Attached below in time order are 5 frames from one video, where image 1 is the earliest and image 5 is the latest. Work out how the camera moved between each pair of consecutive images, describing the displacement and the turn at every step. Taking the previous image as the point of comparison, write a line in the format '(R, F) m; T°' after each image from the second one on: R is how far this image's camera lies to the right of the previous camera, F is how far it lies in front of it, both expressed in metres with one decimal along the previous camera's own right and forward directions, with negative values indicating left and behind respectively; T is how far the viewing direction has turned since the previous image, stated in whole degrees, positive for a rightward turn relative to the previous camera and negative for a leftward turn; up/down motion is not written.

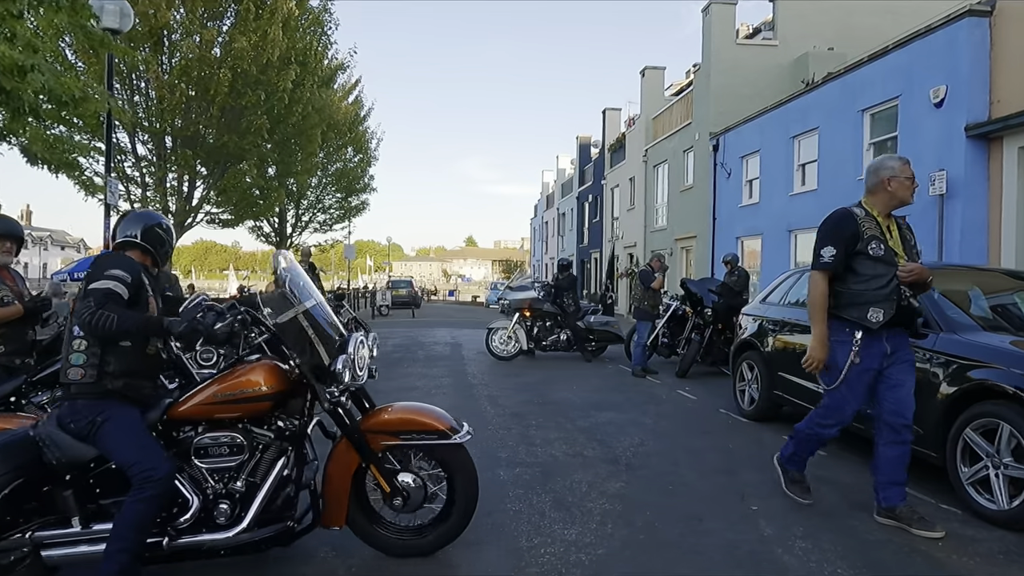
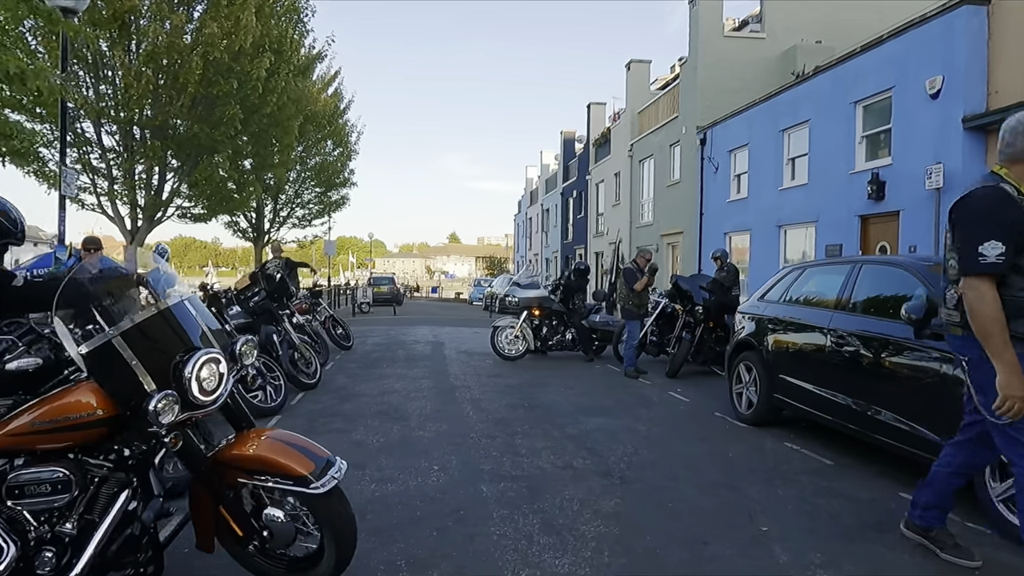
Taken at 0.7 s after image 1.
(0.0, +0.5) m; +1°
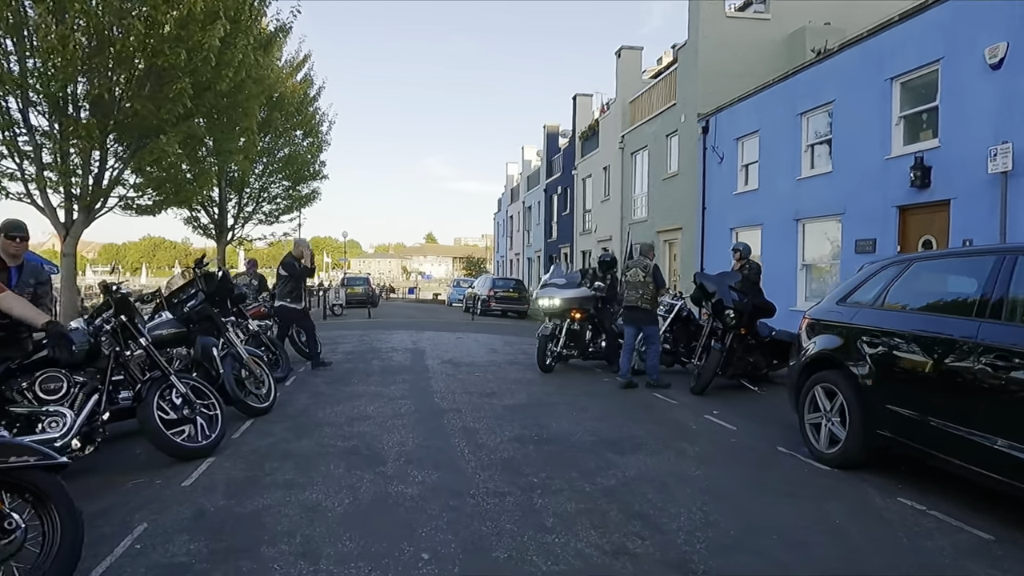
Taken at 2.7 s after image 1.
(-0.3, +1.7) m; +2°
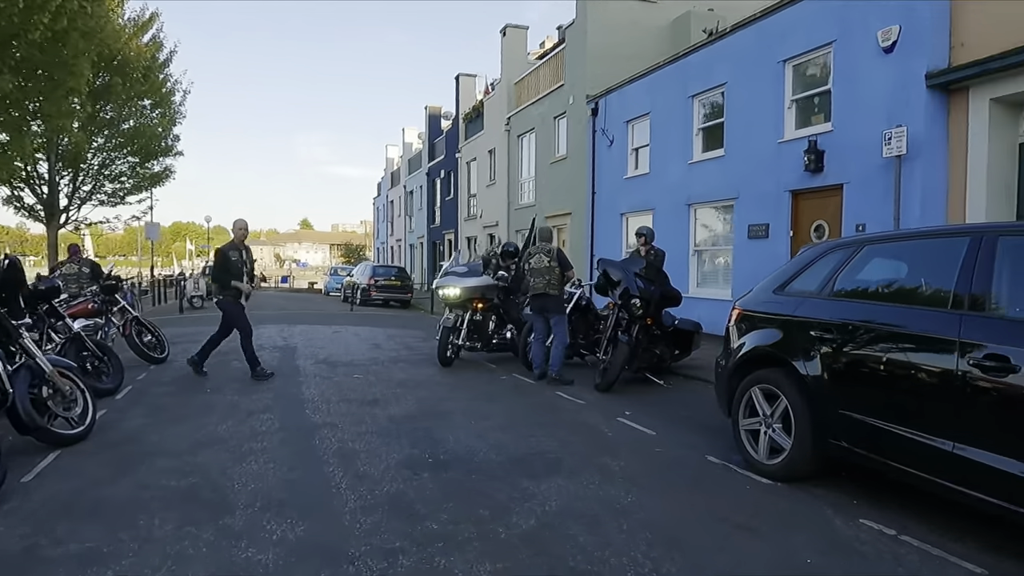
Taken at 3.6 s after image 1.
(0.0, +1.1) m; +10°
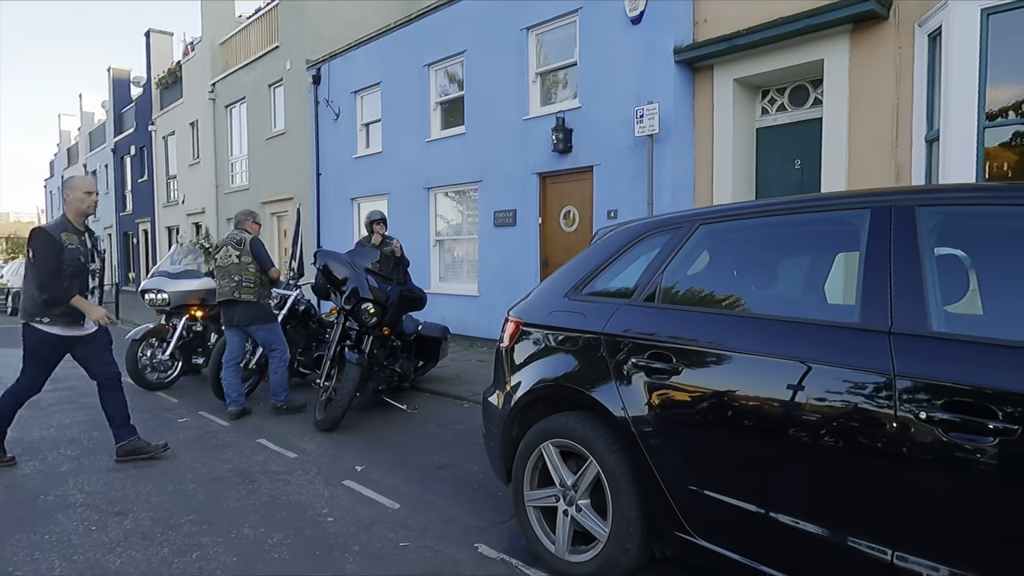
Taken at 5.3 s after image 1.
(+0.4, +1.9) m; +22°
